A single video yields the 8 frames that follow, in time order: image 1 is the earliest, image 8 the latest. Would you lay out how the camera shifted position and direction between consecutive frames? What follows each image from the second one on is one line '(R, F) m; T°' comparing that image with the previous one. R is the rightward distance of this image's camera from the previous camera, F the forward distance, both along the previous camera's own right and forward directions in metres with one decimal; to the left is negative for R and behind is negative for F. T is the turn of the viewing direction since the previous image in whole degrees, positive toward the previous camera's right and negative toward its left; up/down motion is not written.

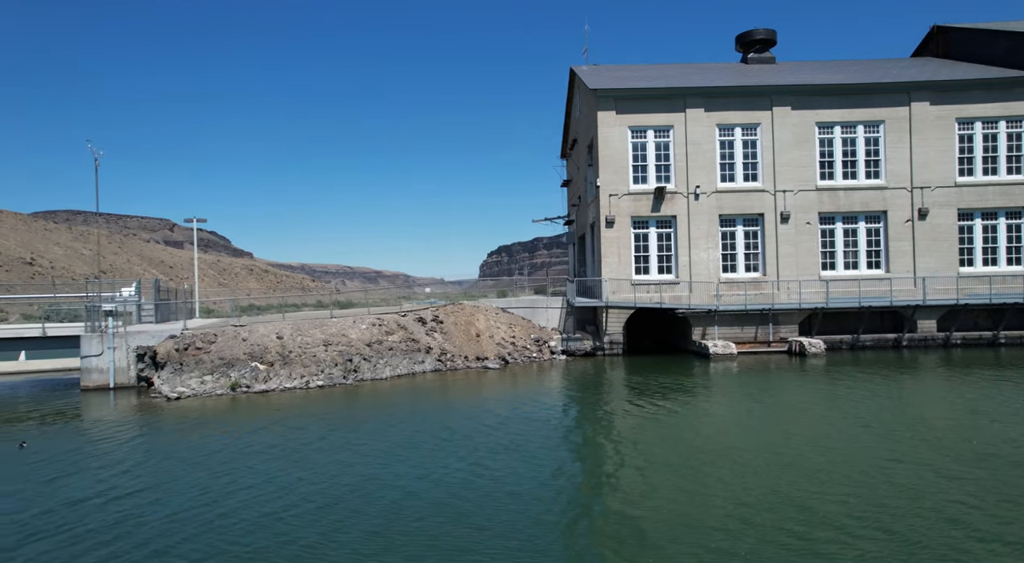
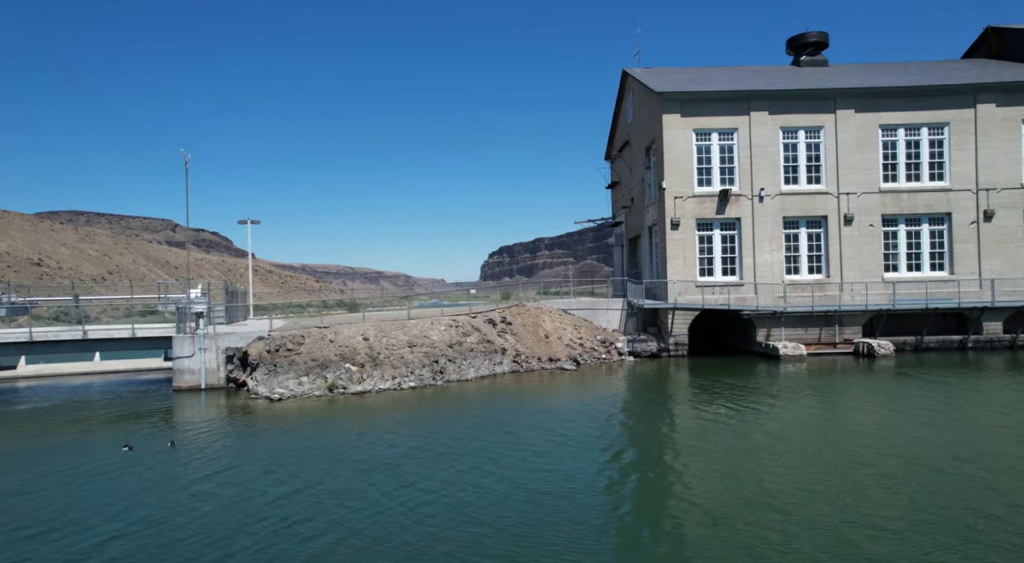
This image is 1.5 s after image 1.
(-2.7, -0.2) m; 0°
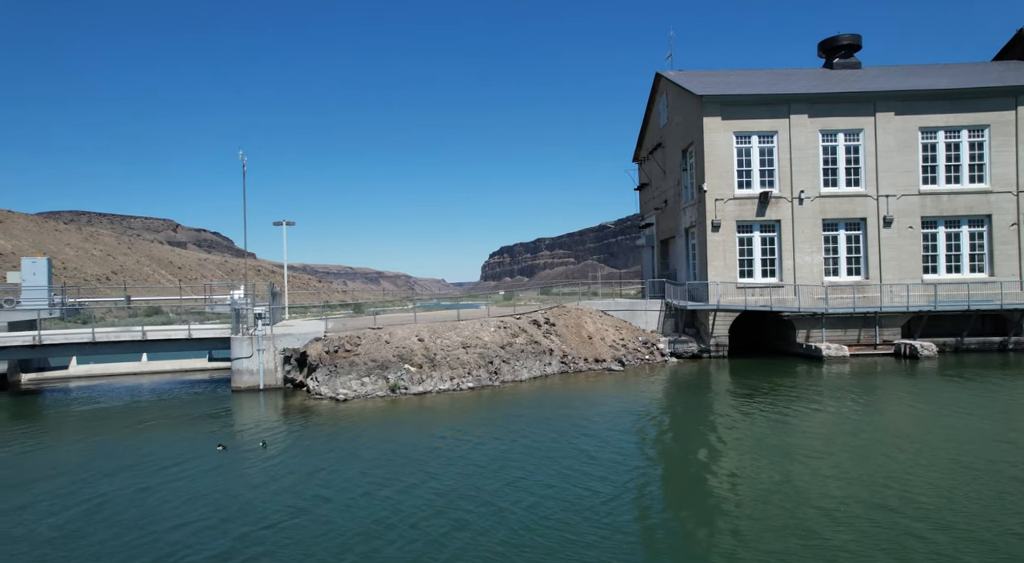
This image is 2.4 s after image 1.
(-1.7, -0.2) m; 0°
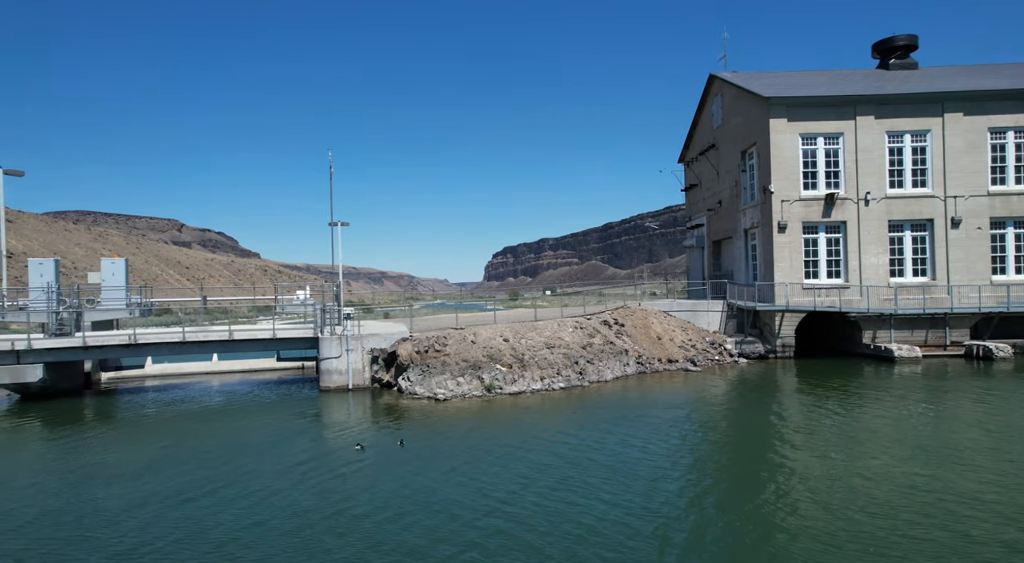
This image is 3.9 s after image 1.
(-2.7, -0.2) m; -1°
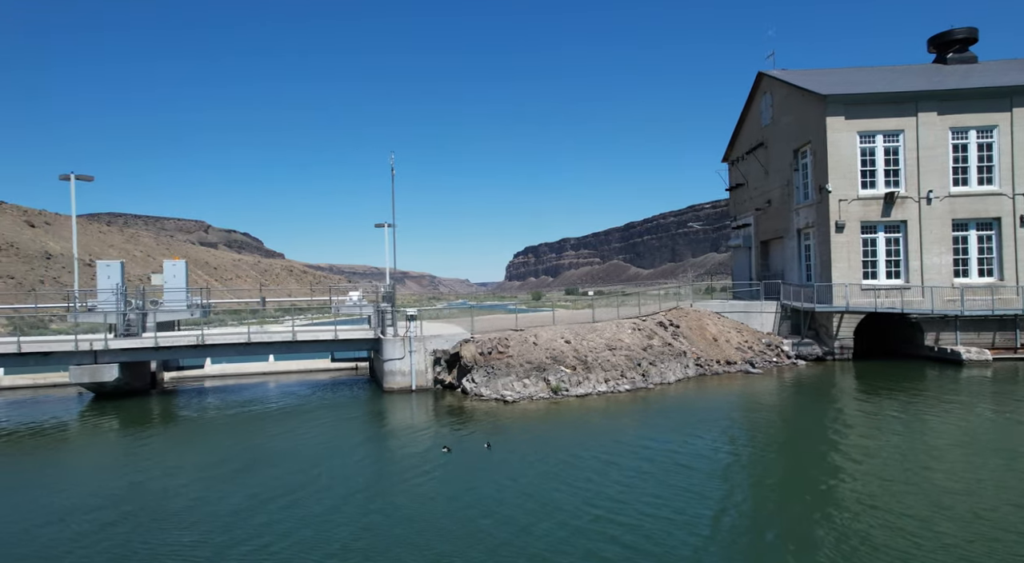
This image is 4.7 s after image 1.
(-1.3, 0.0) m; -2°
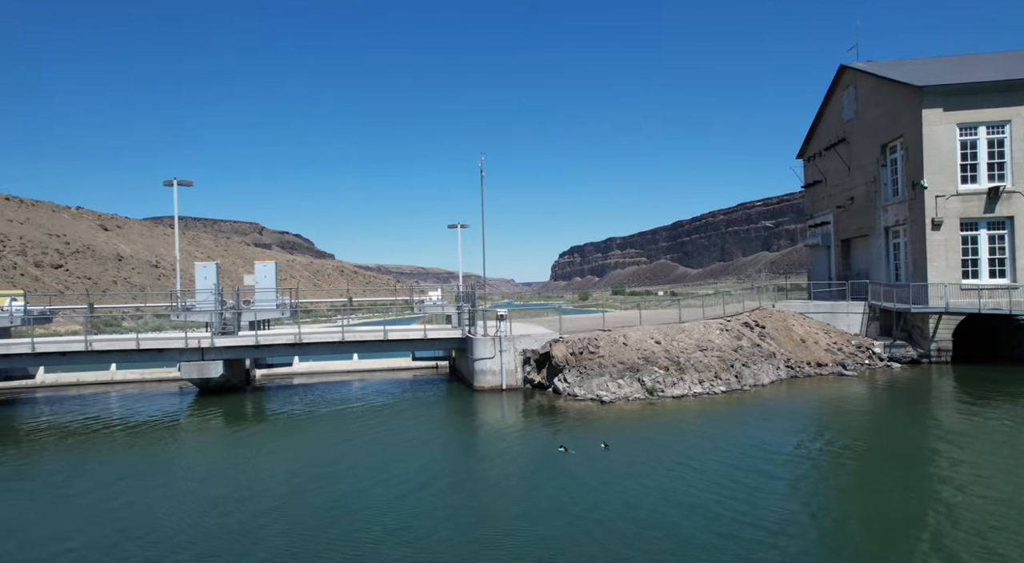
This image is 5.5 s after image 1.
(-1.5, -0.1) m; -4°
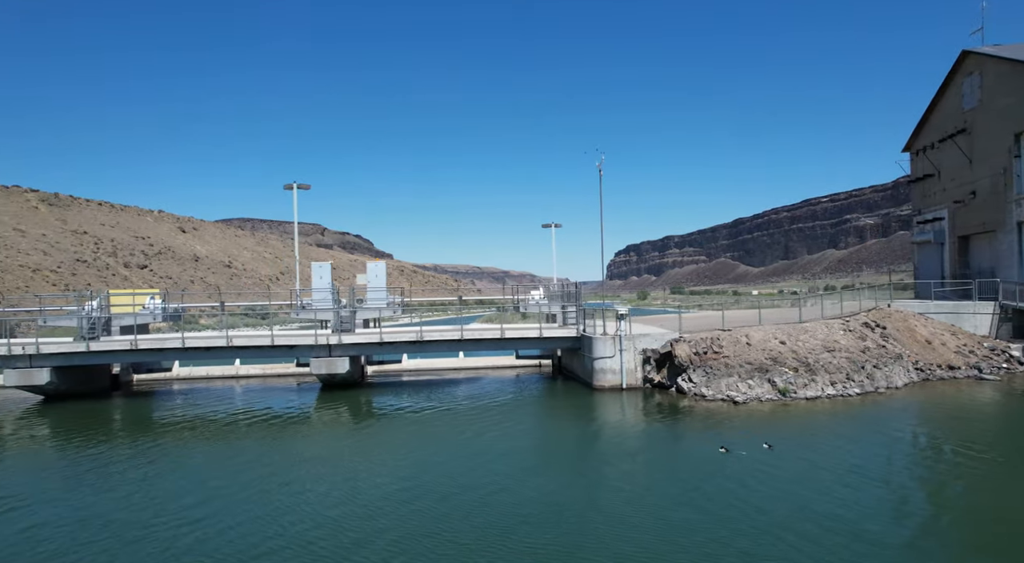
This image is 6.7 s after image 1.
(-2.1, -0.2) m; -5°
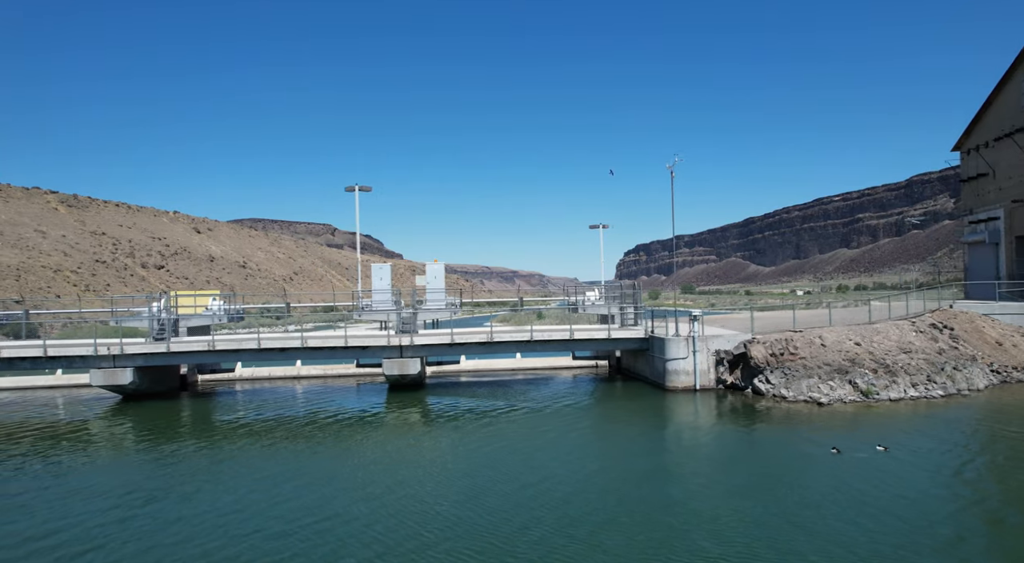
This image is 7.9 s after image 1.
(-2.1, -0.1) m; -1°
